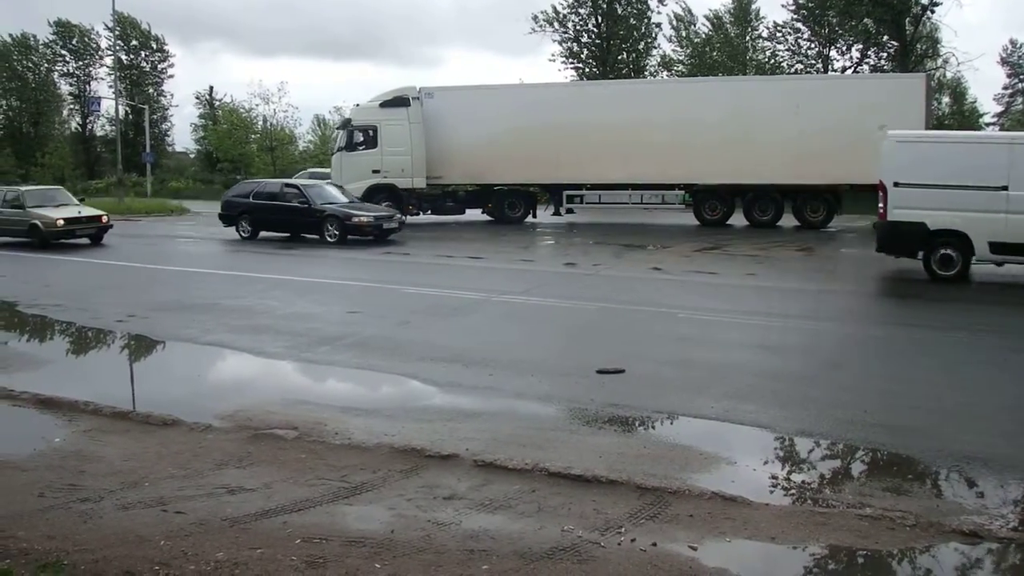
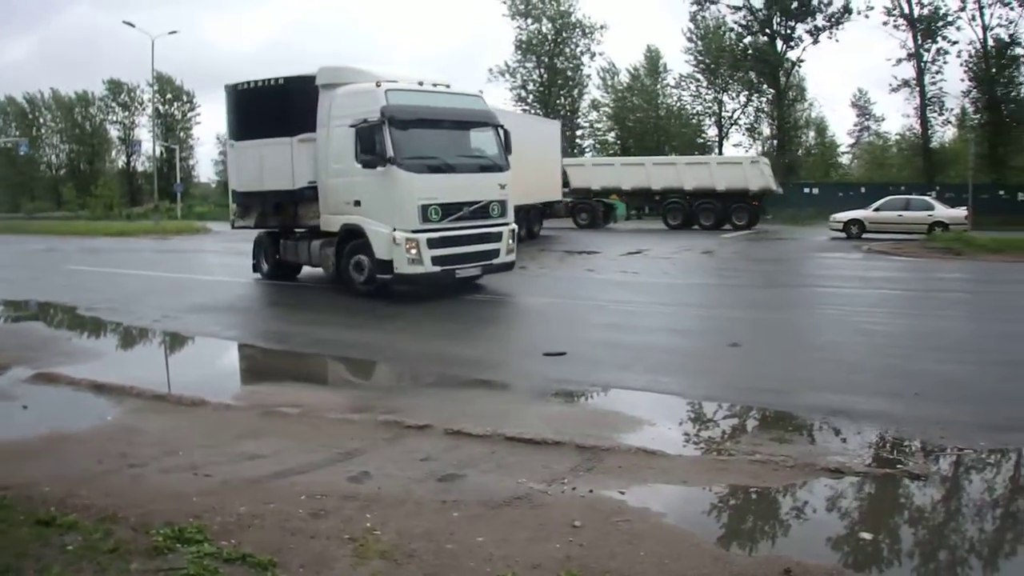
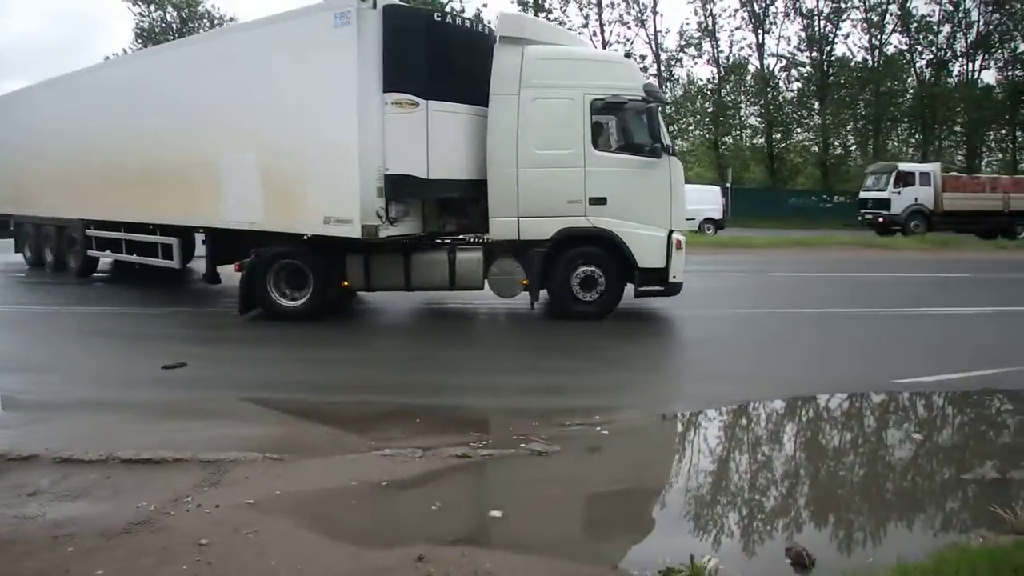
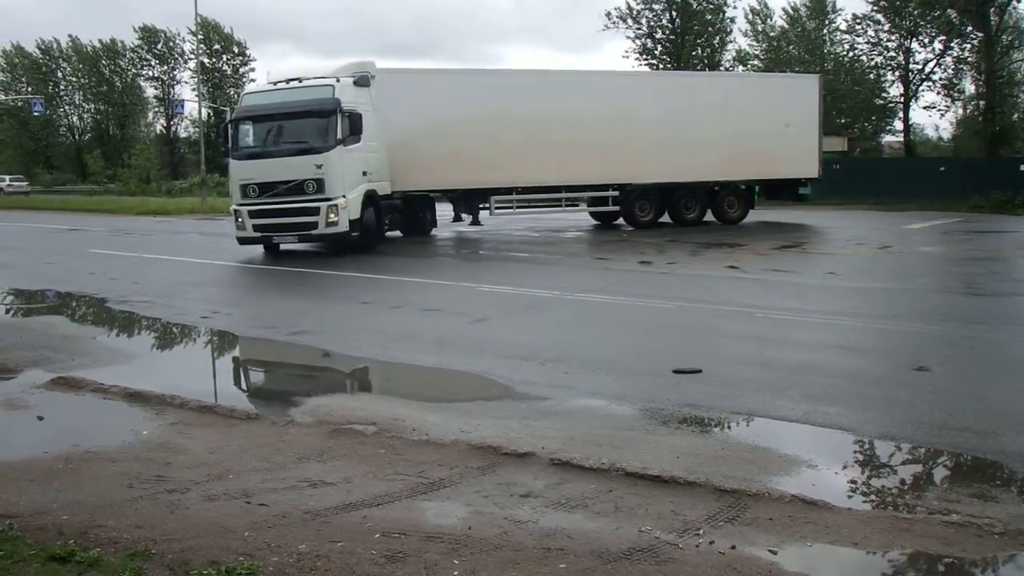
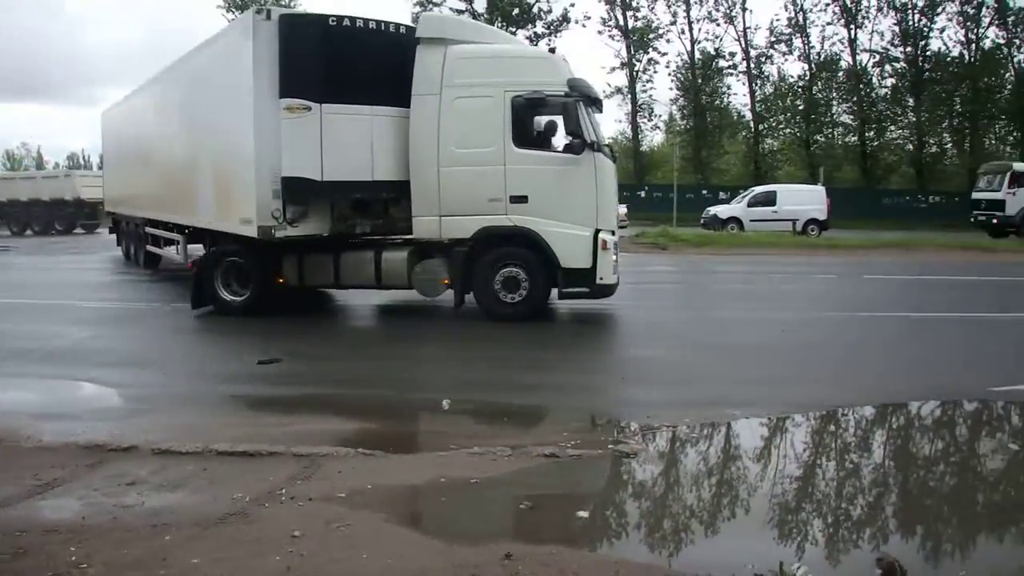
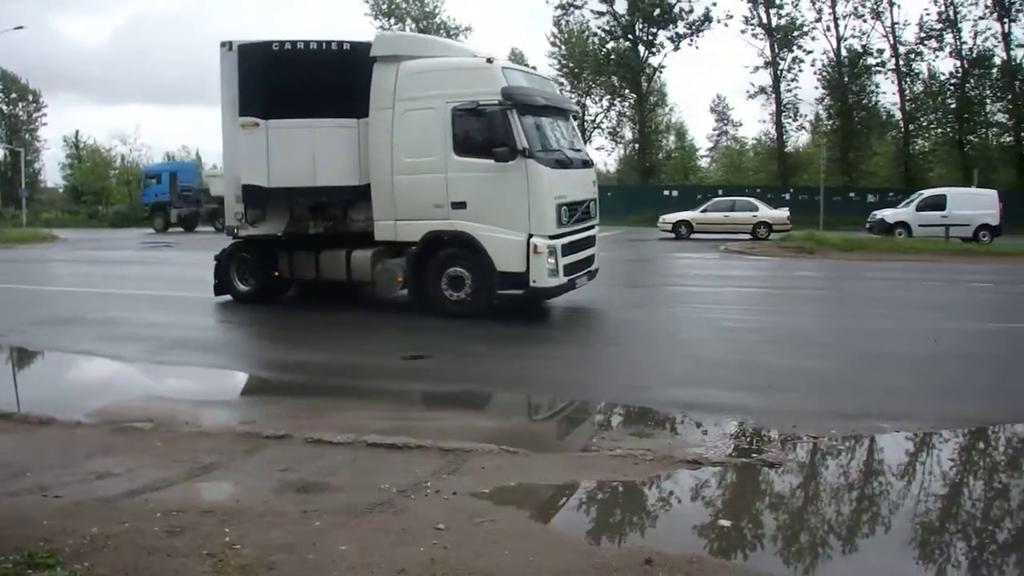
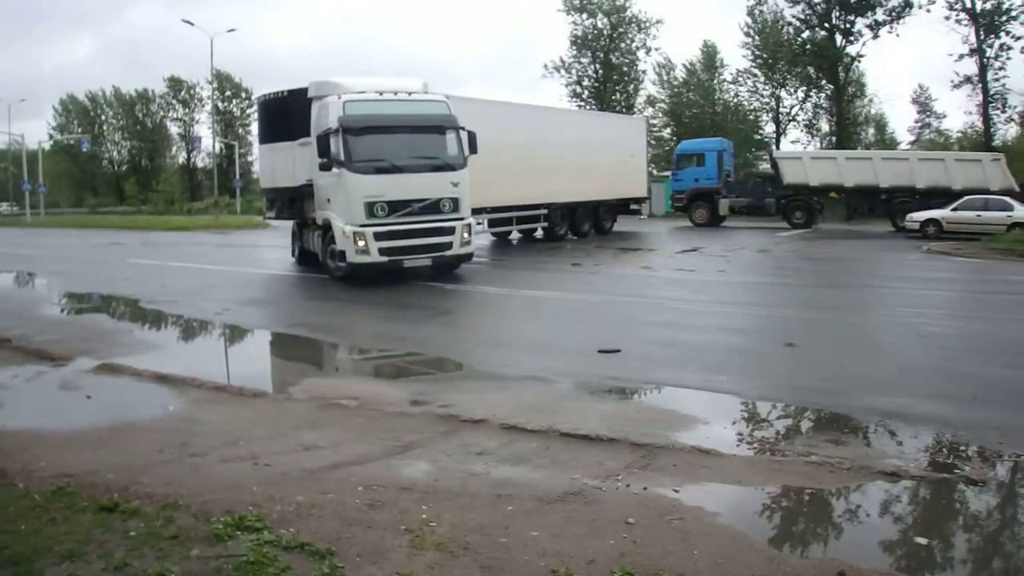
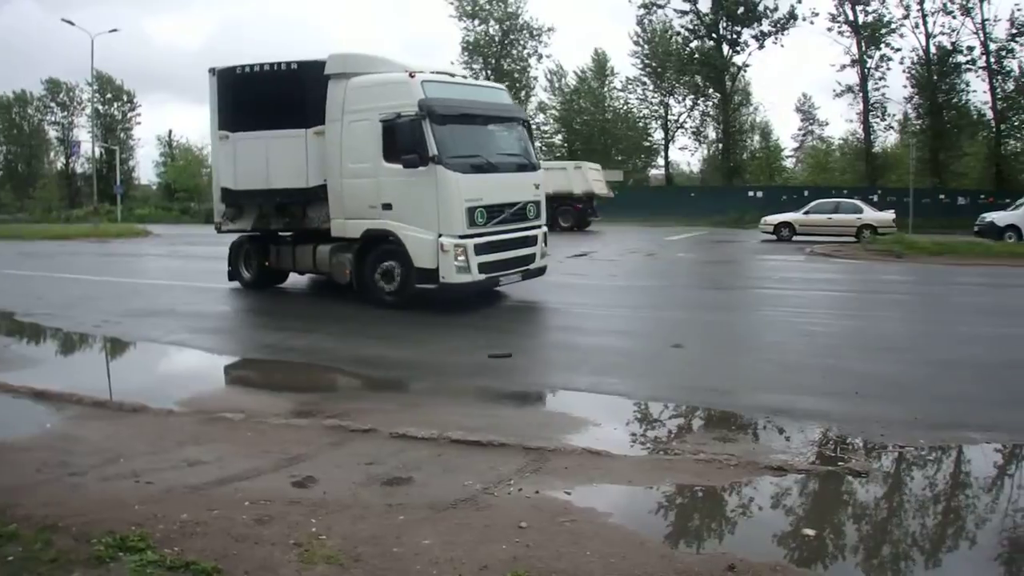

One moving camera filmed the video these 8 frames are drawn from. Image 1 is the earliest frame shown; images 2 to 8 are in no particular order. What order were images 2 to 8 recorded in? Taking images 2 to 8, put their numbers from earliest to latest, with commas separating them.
4, 7, 2, 8, 6, 5, 3
